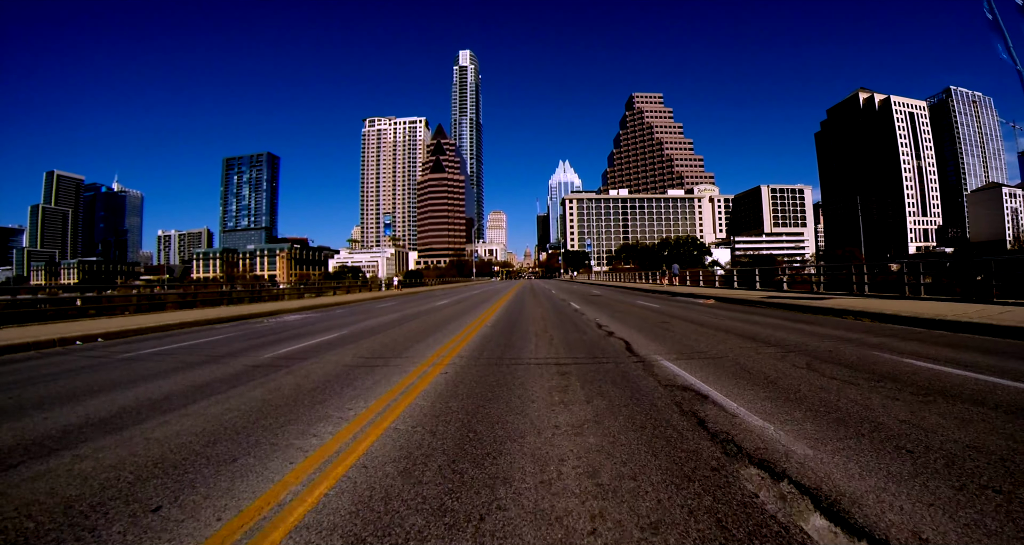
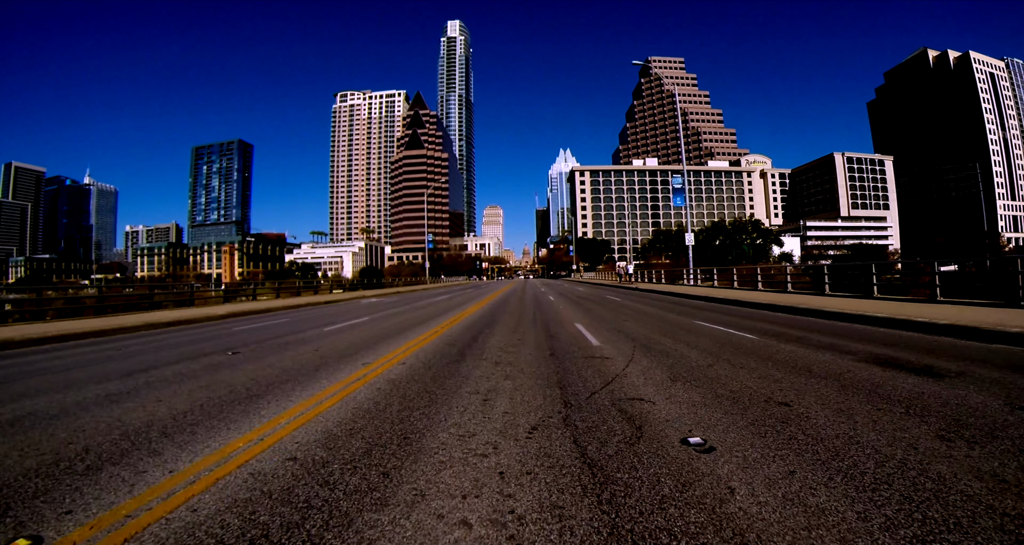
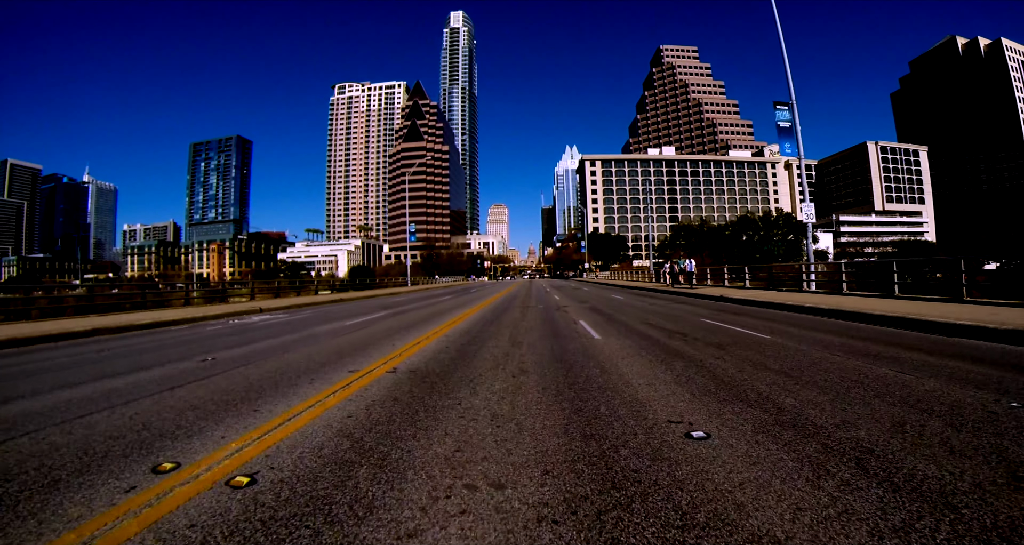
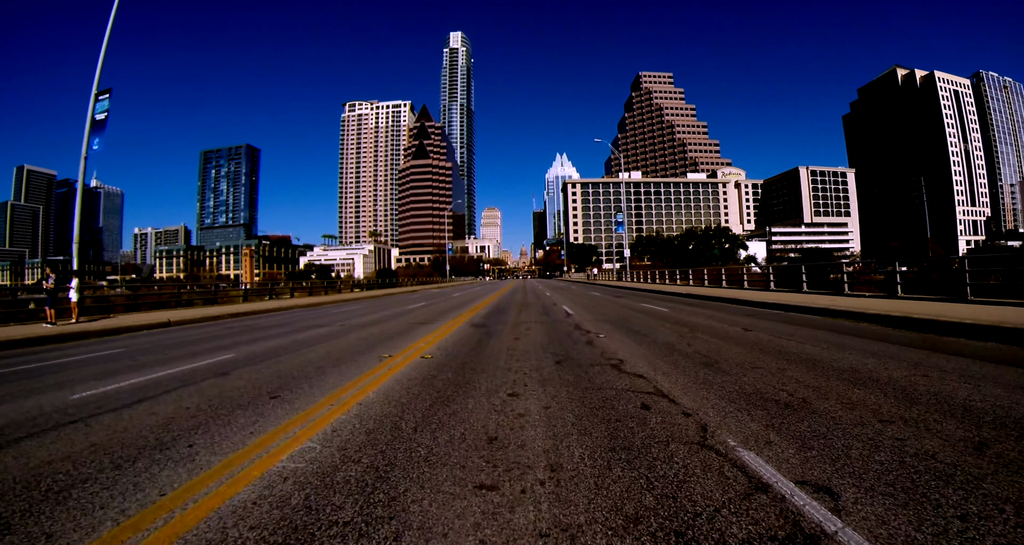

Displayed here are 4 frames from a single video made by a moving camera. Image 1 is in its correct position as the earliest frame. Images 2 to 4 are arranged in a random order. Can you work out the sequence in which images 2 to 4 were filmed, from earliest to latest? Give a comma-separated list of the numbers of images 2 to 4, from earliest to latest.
4, 2, 3
